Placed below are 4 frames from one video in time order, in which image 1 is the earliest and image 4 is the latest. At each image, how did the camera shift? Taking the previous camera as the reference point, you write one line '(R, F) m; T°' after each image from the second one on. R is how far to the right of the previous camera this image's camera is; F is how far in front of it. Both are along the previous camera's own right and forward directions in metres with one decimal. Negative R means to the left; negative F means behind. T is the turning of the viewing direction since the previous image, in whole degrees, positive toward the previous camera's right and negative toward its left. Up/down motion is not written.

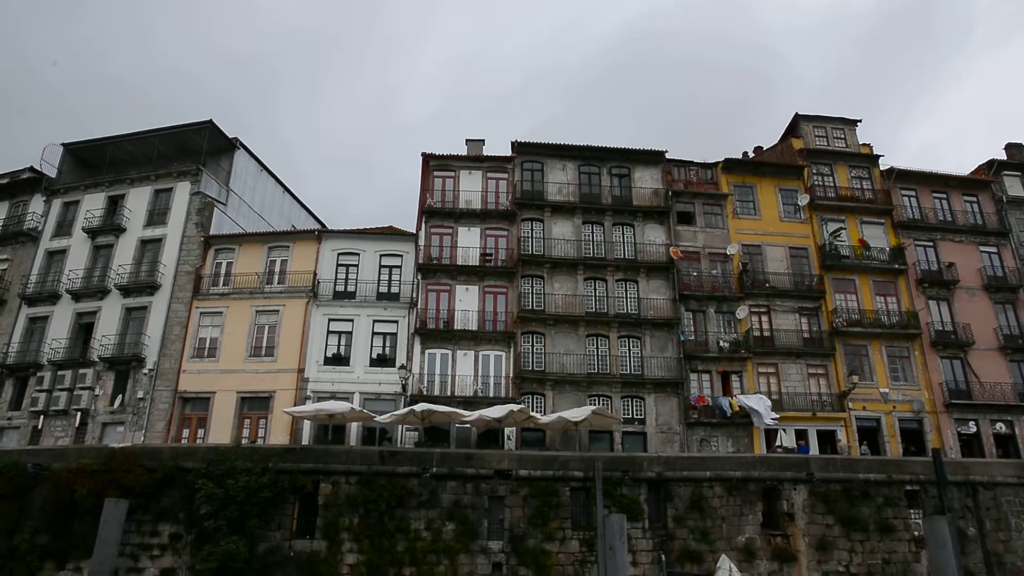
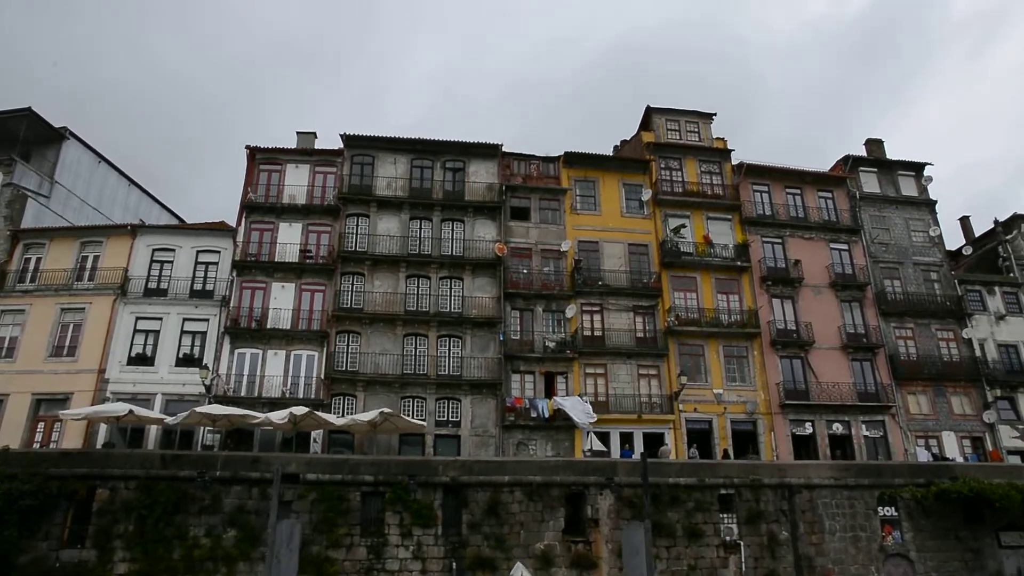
(+7.6, +1.1) m; 0°
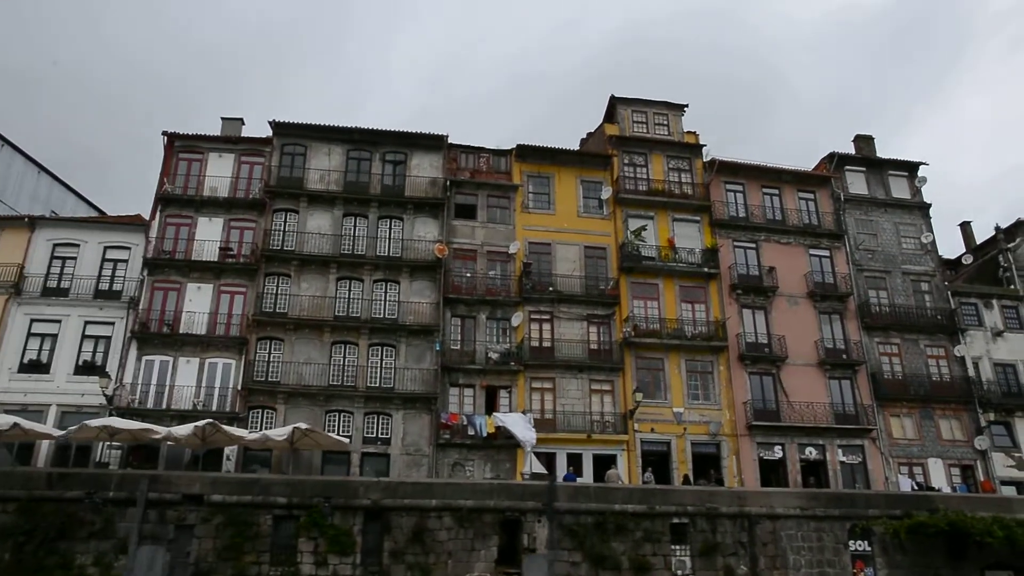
(+3.1, +3.0) m; -1°
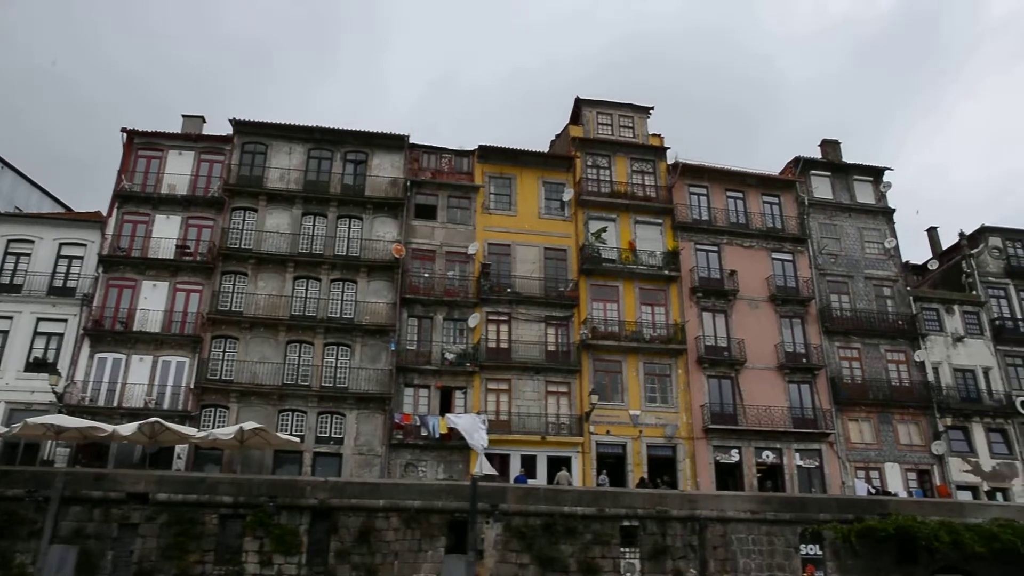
(+1.6, 0.0) m; 0°
